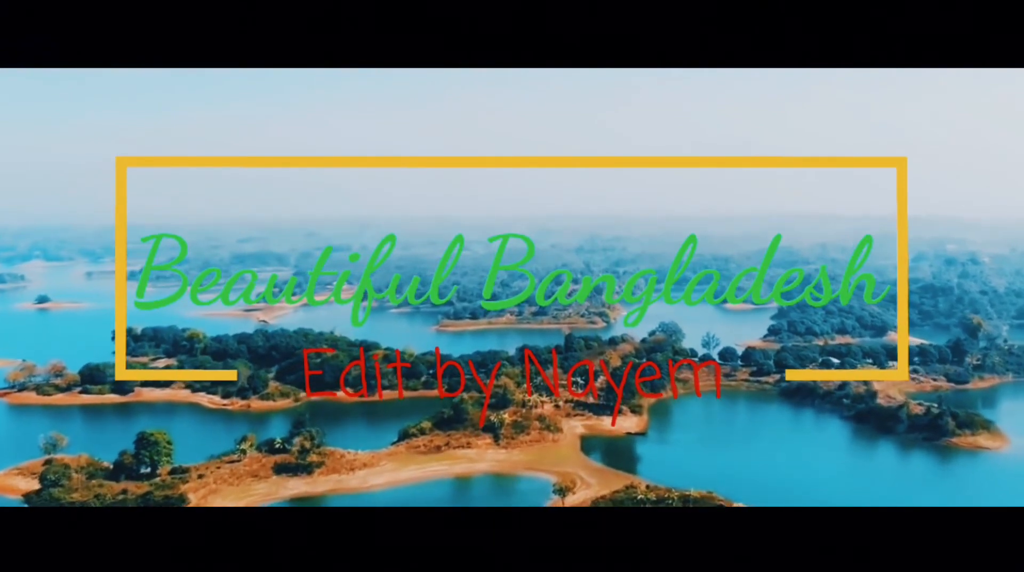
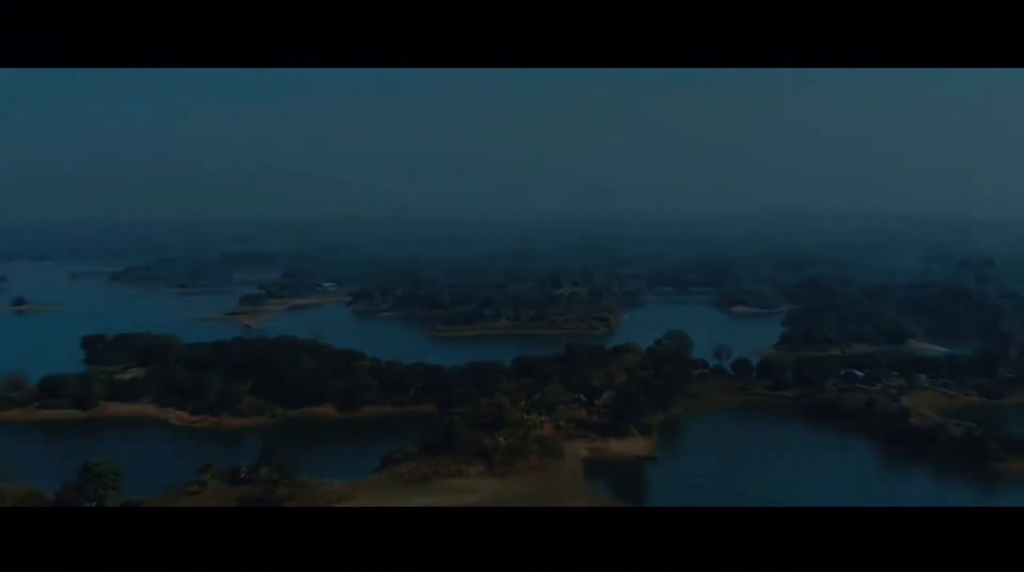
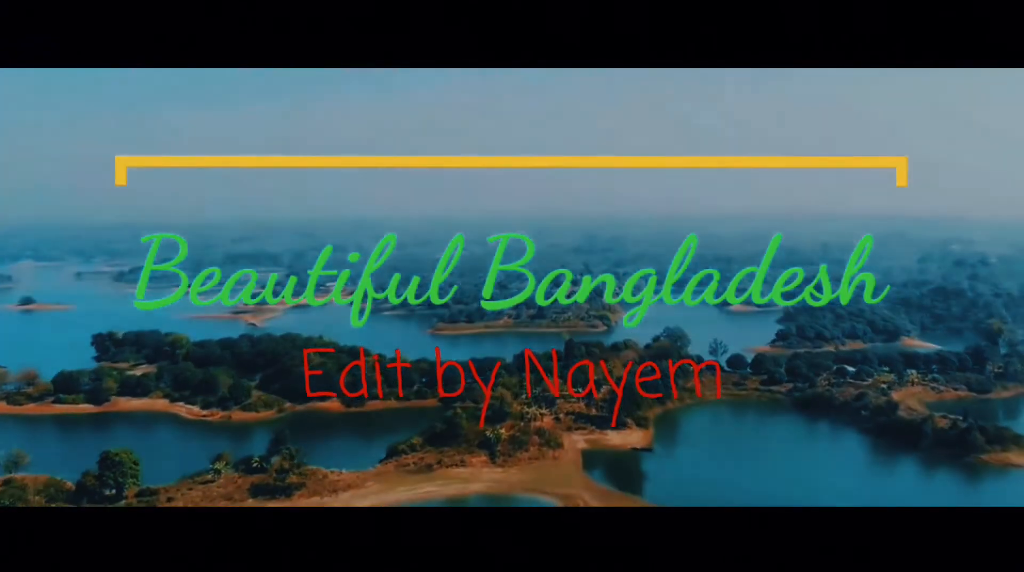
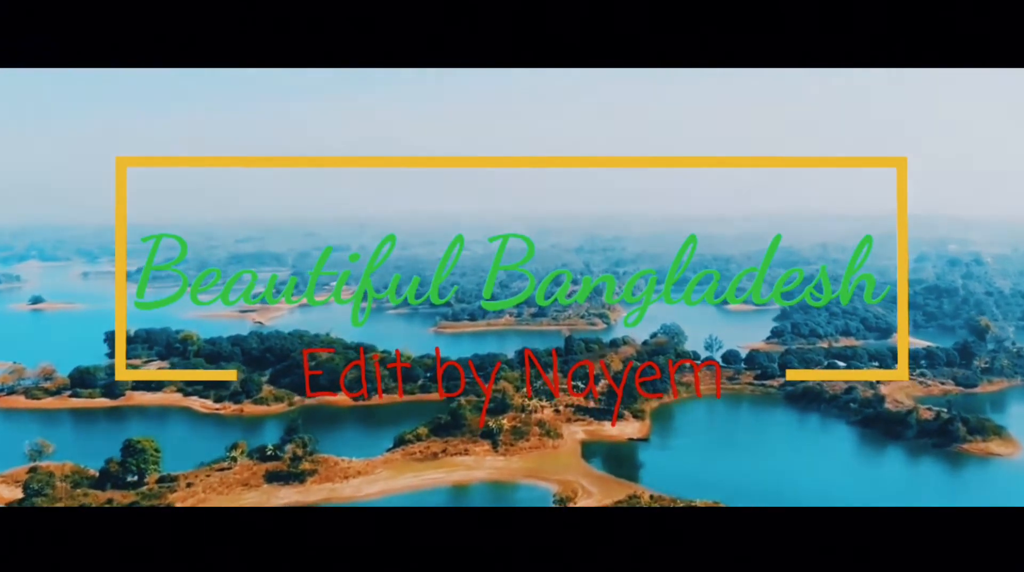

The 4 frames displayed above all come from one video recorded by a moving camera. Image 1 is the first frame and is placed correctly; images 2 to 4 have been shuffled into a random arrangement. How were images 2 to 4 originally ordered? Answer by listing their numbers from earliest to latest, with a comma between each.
4, 3, 2
